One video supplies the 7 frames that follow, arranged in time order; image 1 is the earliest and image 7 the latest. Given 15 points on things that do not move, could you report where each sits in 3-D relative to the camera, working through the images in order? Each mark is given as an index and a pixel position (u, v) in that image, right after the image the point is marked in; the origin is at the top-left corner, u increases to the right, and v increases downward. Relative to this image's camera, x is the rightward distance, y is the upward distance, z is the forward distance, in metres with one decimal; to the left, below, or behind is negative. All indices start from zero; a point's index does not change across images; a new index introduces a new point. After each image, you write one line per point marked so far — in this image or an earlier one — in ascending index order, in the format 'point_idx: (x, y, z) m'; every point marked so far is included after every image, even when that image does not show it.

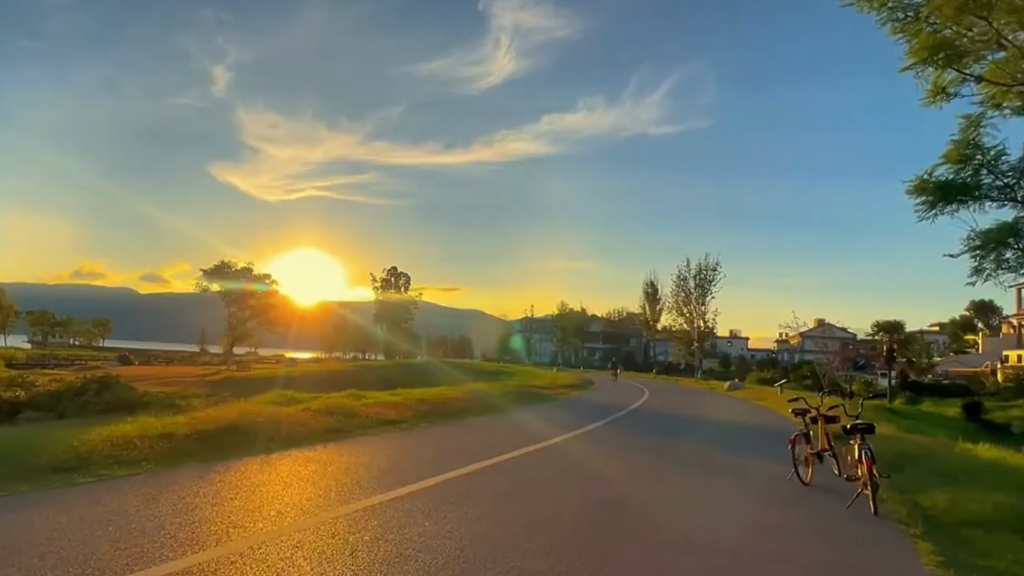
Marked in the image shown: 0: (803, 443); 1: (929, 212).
0: (+4.7, -2.5, +14.5) m
1: (+7.0, +1.3, +14.9) m
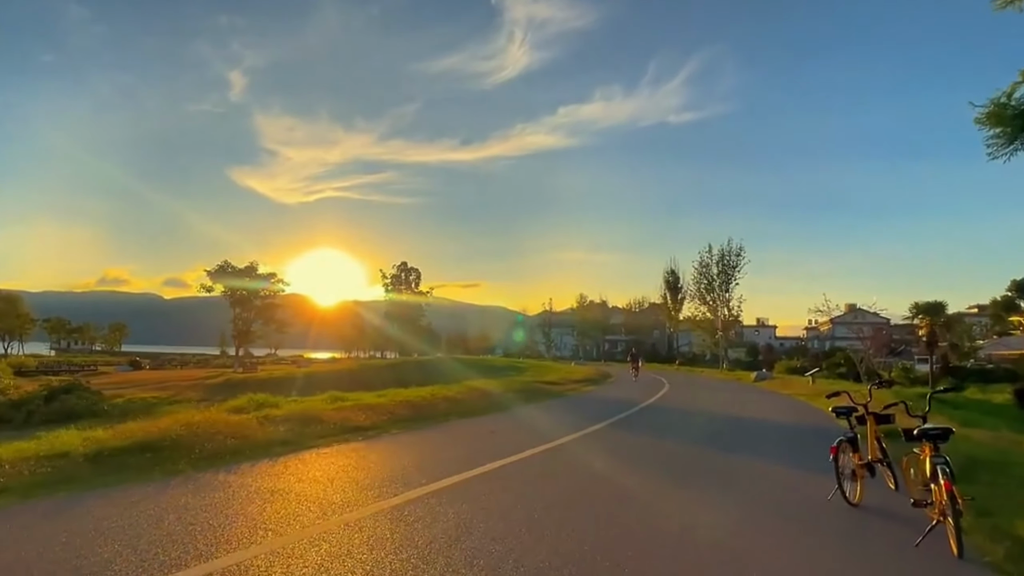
0: (+4.2, -2.1, +11.2) m
1: (+6.4, +1.8, +11.6) m
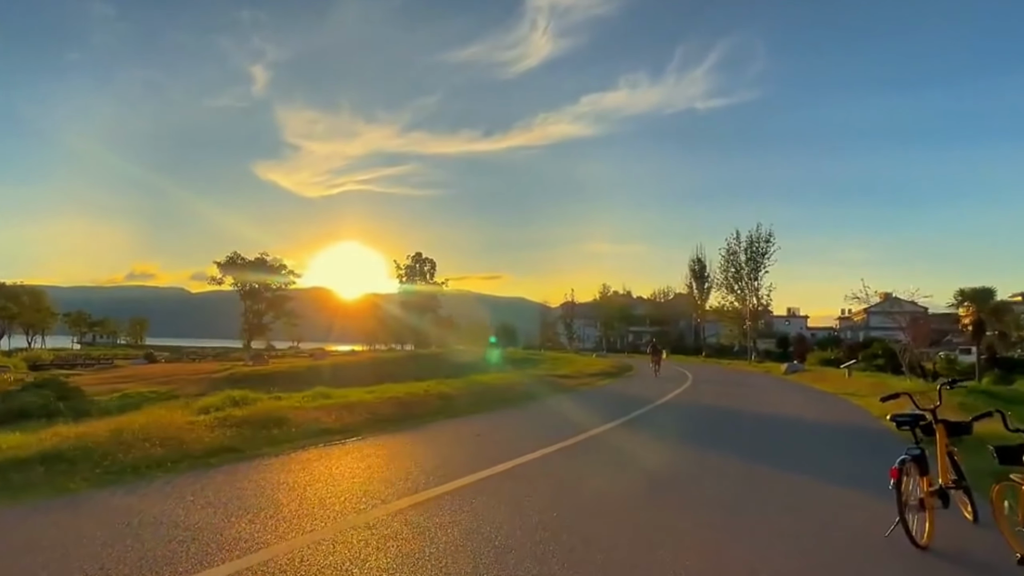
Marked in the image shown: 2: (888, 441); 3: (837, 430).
0: (+3.8, -1.8, +8.5) m
1: (+6.0, +2.1, +8.8) m
2: (+7.7, -3.1, +18.2) m
3: (+7.0, -3.1, +19.3) m
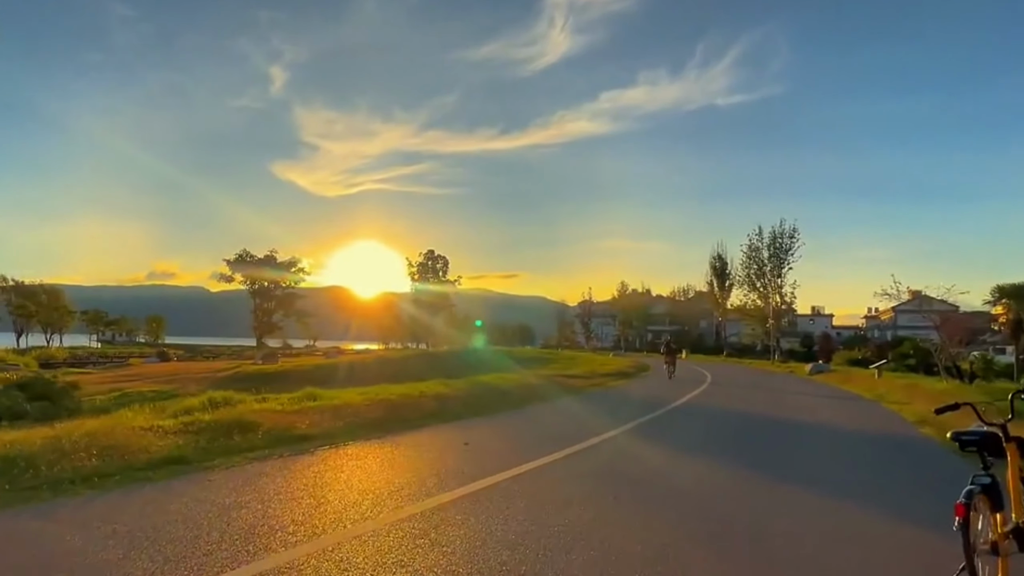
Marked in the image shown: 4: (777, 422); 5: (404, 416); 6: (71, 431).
0: (+3.6, -1.6, +6.7) m
1: (+5.7, +2.3, +6.9) m
2: (+7.6, -3.0, +16.3) m
3: (+7.0, -3.0, +17.4) m
4: (+5.9, -3.0, +19.7) m
5: (-2.2, -2.6, +18.3) m
6: (-7.0, -2.3, +14.1) m
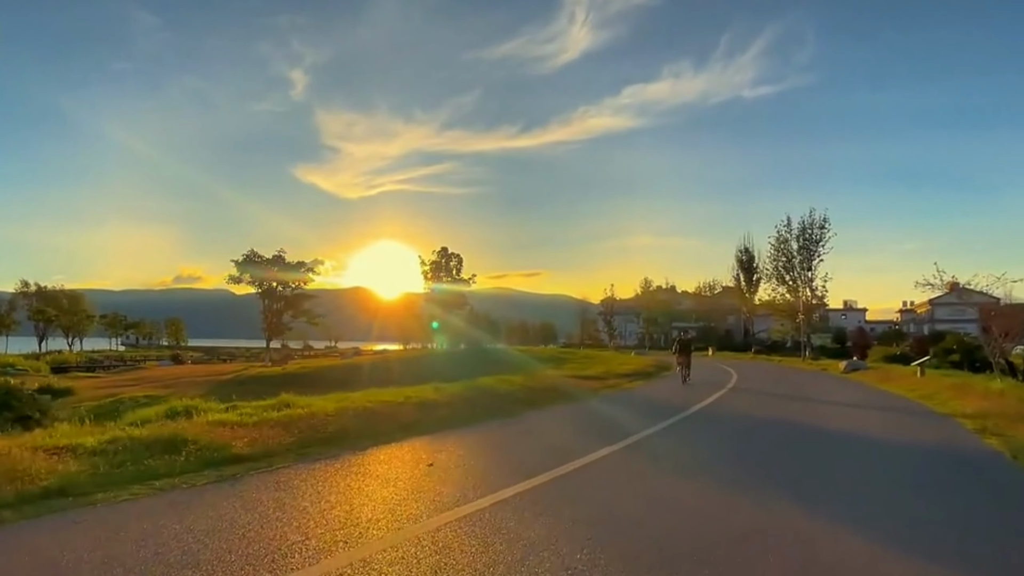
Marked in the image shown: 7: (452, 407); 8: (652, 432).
0: (+3.1, -1.4, +4.1) m
1: (+5.2, +2.5, +4.3) m
2: (+7.4, -2.7, +13.6) m
3: (+6.8, -2.7, +14.7) m
4: (+5.8, -2.7, +17.0) m
5: (-2.4, -2.5, +15.8) m
6: (-7.2, -2.2, +11.8) m
7: (-1.3, -2.6, +19.5) m
8: (+2.8, -2.9, +18.3) m
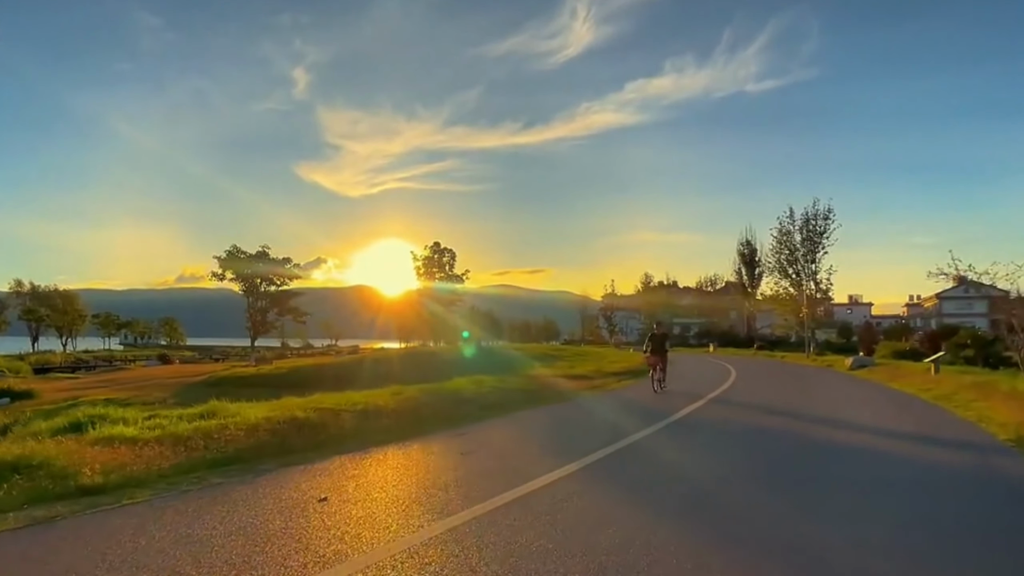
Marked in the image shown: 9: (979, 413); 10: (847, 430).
0: (+2.2, -1.2, +1.6) m
1: (+4.3, +2.7, +1.8) m
2: (+6.6, -2.5, +11.1) m
3: (+6.0, -2.5, +12.2) m
4: (+5.0, -2.5, +14.5) m
5: (-3.1, -2.3, +13.4) m
6: (-8.0, -2.0, +9.4) m
7: (-2.1, -2.4, +17.0) m
8: (+2.1, -2.7, +15.8) m
9: (+10.1, -2.6, +19.3) m
10: (+6.4, -2.5, +16.6) m
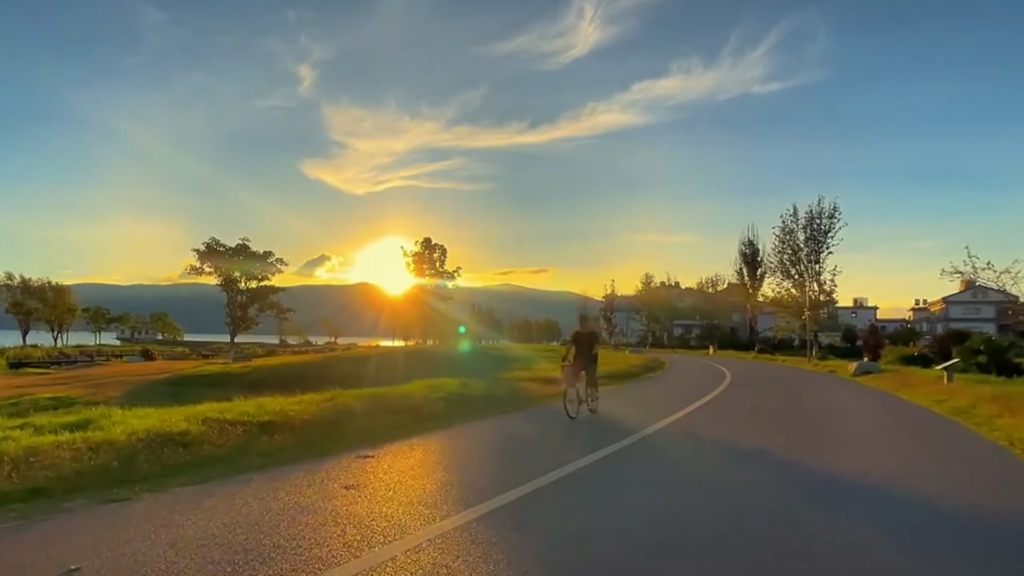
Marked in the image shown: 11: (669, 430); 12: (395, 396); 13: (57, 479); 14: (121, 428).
0: (+1.2, -1.1, -1.1) m
1: (+3.3, +2.8, -1.0) m
2: (+5.6, -2.4, +8.4) m
3: (+5.0, -2.4, +9.5) m
4: (+4.0, -2.4, +11.8) m
5: (-4.2, -2.1, +10.7) m
6: (-9.1, -1.8, +6.7) m
7: (-3.1, -2.2, +14.3) m
8: (+1.1, -2.6, +13.1) m
9: (+9.1, -2.6, +16.5) m
10: (+5.4, -2.4, +13.8) m
11: (+3.1, -2.7, +17.6) m
12: (-2.7, -2.5, +18.9) m
13: (-4.8, -2.0, +9.2) m
14: (-5.7, -2.0, +12.7) m
